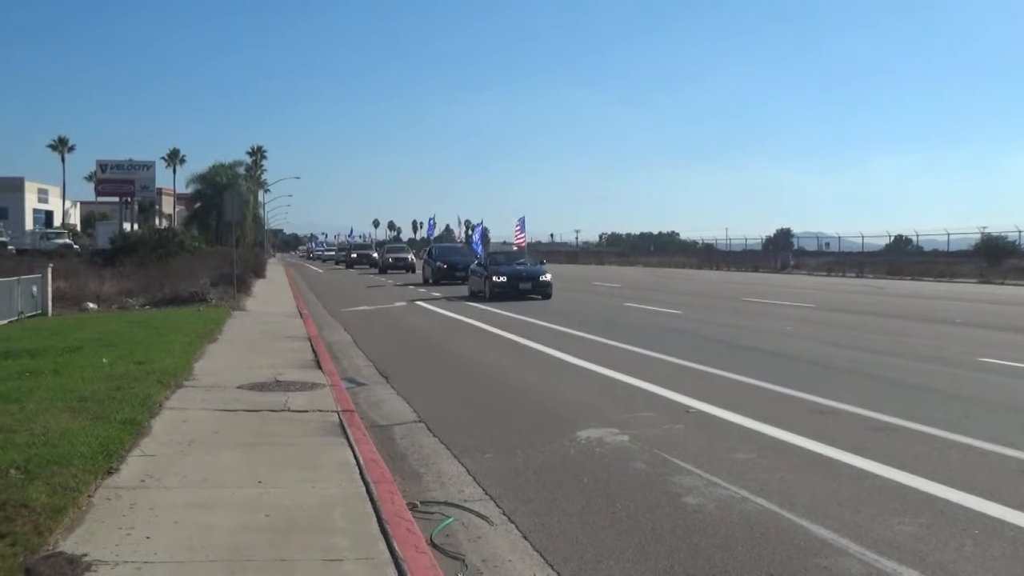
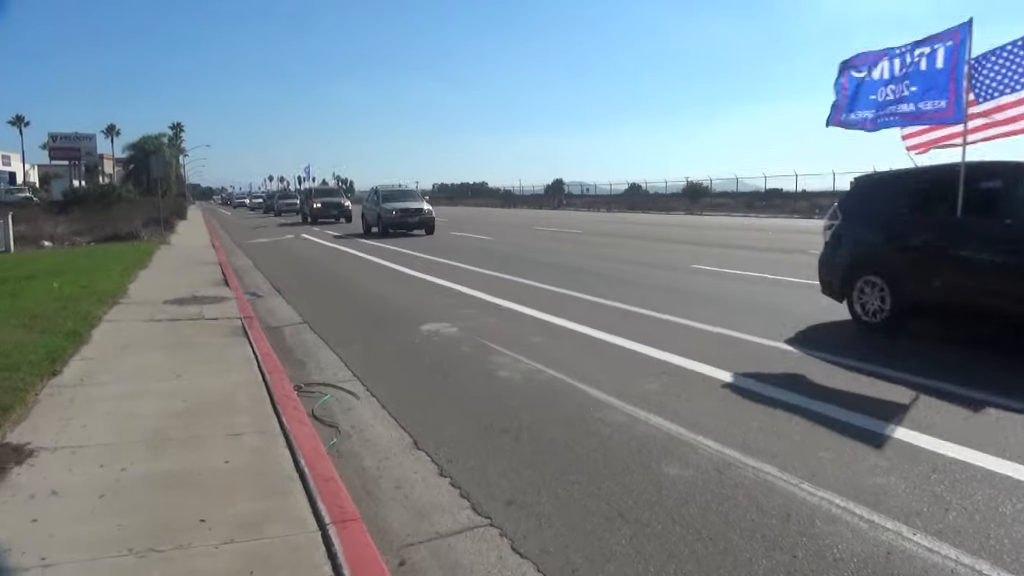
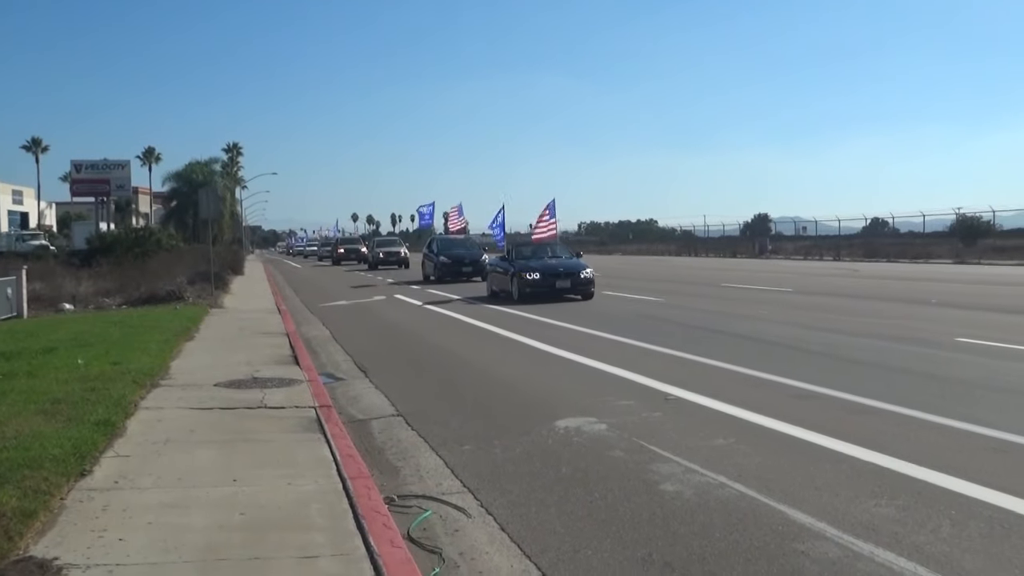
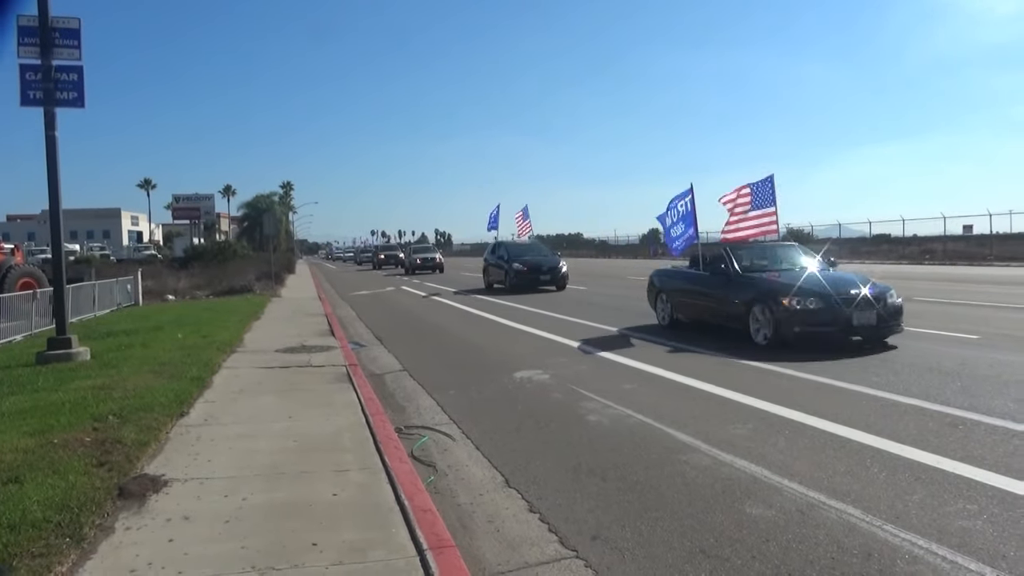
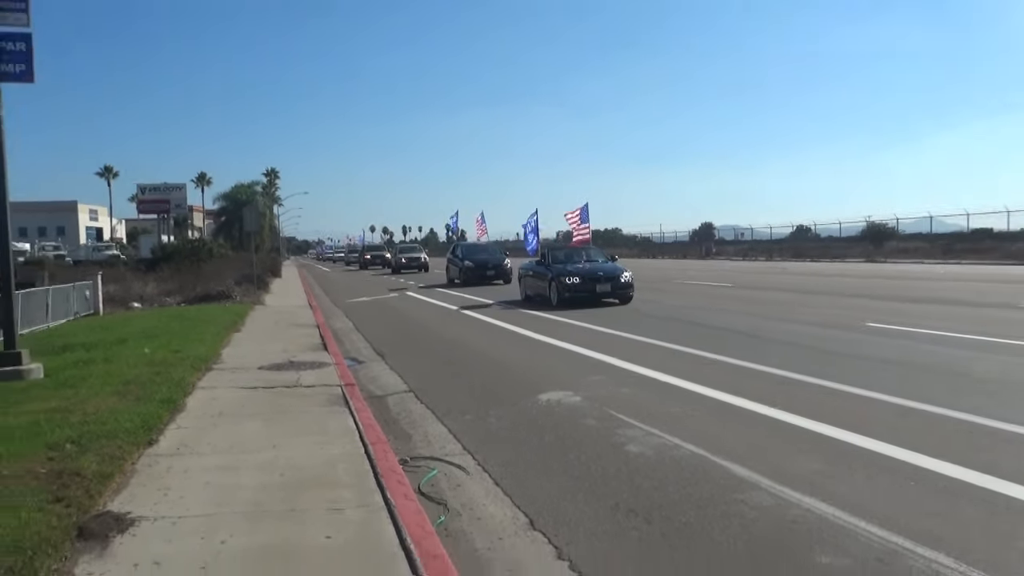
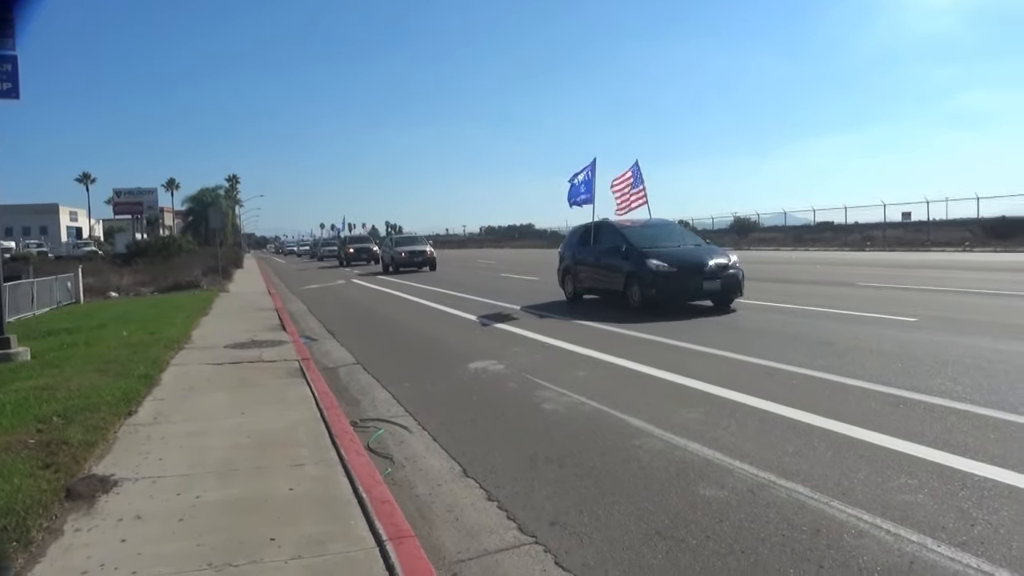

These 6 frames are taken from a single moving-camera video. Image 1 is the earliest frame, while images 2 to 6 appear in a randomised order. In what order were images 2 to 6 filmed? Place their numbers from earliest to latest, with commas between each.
3, 5, 4, 6, 2
